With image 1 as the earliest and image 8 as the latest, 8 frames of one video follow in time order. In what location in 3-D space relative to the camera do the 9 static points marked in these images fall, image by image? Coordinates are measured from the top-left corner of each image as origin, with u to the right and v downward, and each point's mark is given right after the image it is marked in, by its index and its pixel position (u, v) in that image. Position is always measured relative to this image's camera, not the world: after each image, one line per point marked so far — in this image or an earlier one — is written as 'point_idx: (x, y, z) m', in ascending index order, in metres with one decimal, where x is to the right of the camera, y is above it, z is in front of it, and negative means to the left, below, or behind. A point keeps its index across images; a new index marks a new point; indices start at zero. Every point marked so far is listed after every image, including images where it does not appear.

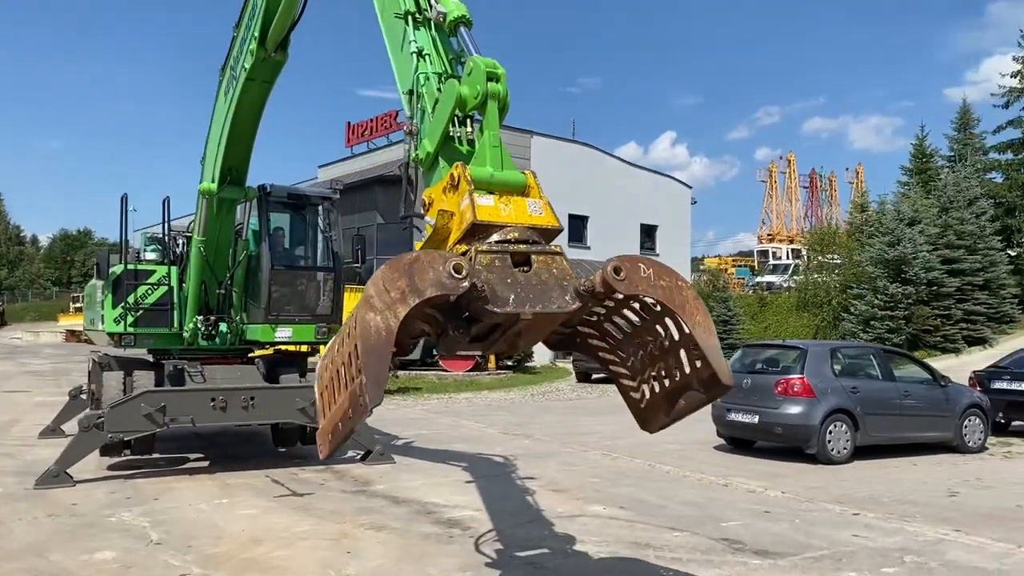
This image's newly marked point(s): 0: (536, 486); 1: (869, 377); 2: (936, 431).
0: (+0.3, -2.0, +9.3) m
1: (+4.4, -1.1, +11.1) m
2: (+5.3, -1.8, +11.4) m
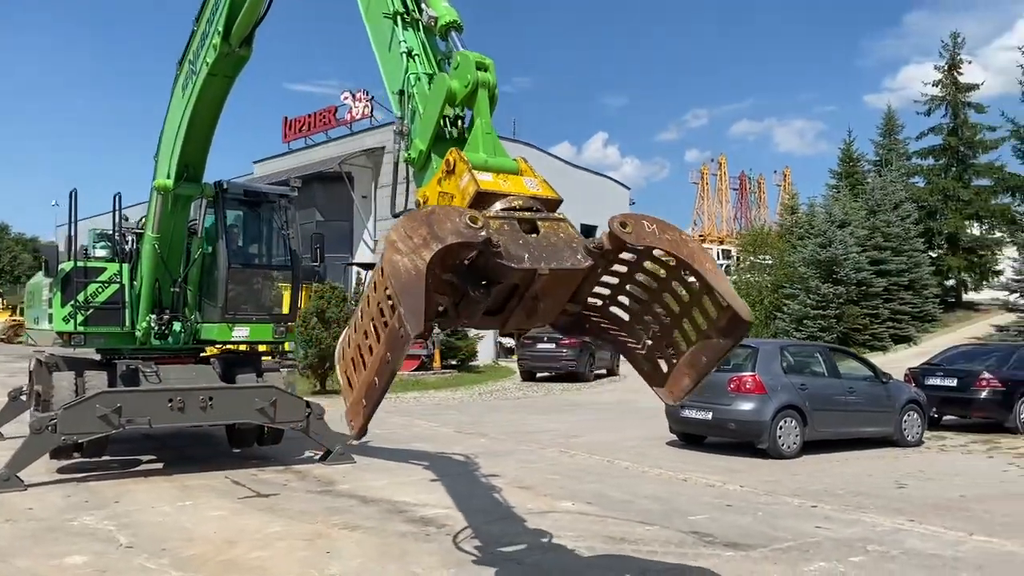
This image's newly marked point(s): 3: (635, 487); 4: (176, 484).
0: (-0.1, -2.0, +9.4) m
1: (+3.9, -1.1, +11.5) m
2: (+4.8, -1.8, +11.9) m
3: (+1.3, -2.0, +9.3) m
4: (-3.5, -2.0, +9.3) m
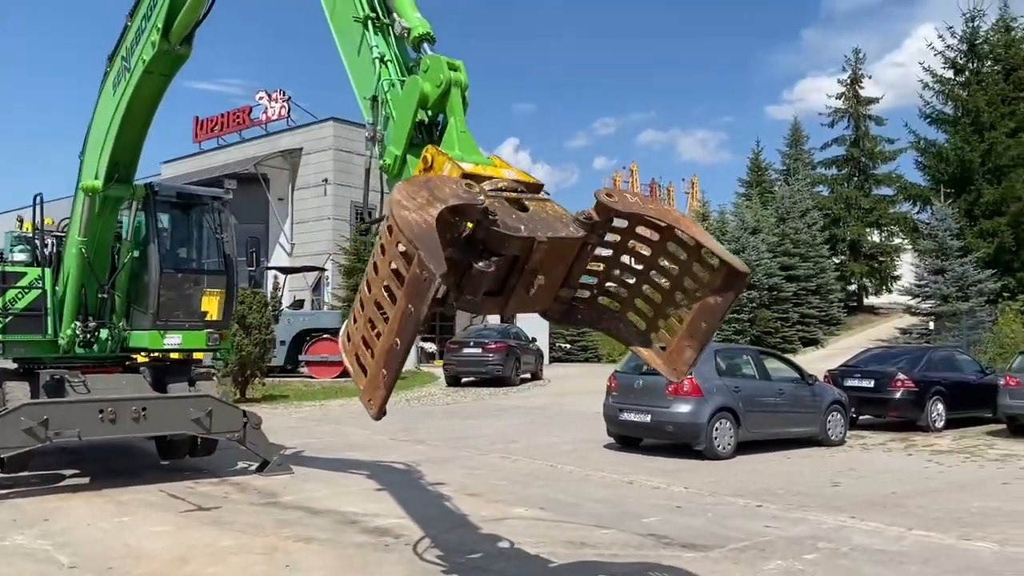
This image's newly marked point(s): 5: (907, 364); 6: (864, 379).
0: (-0.6, -2.1, +9.4) m
1: (+3.1, -1.2, +11.9) m
2: (+4.0, -1.9, +12.3) m
3: (+0.7, -2.1, +9.4) m
4: (-4.0, -2.1, +8.9) m
5: (+6.2, -1.2, +14.4) m
6: (+5.5, -1.4, +14.3) m
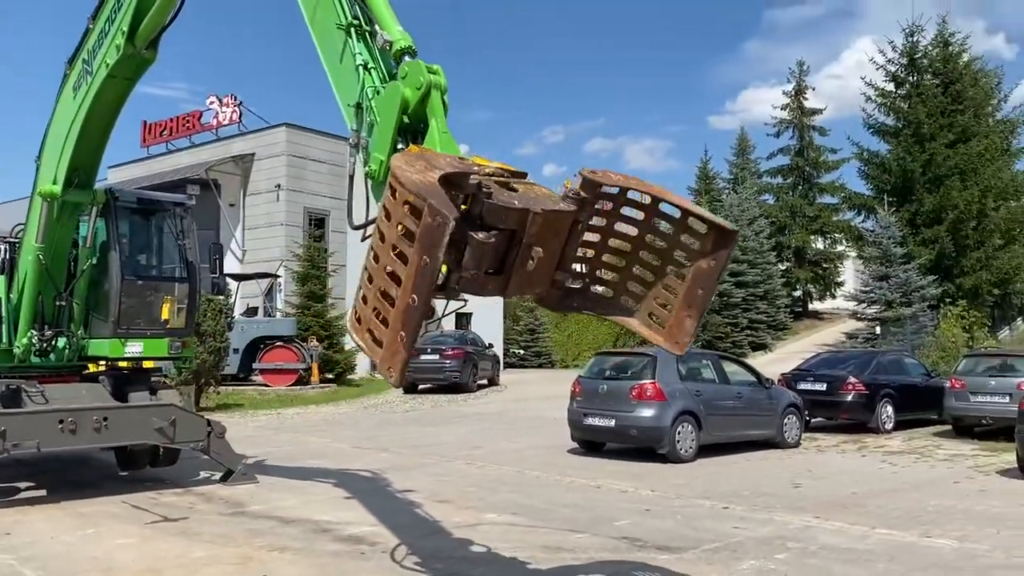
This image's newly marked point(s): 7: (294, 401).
0: (-1.0, -2.2, +9.4) m
1: (+2.6, -1.2, +12.1) m
2: (+3.5, -1.9, +12.6) m
3: (+0.4, -2.2, +9.4) m
4: (-4.2, -2.1, +8.7) m
5: (+5.6, -1.3, +14.8) m
6: (+4.9, -1.5, +14.6) m
7: (-4.6, -2.4, +19.0) m
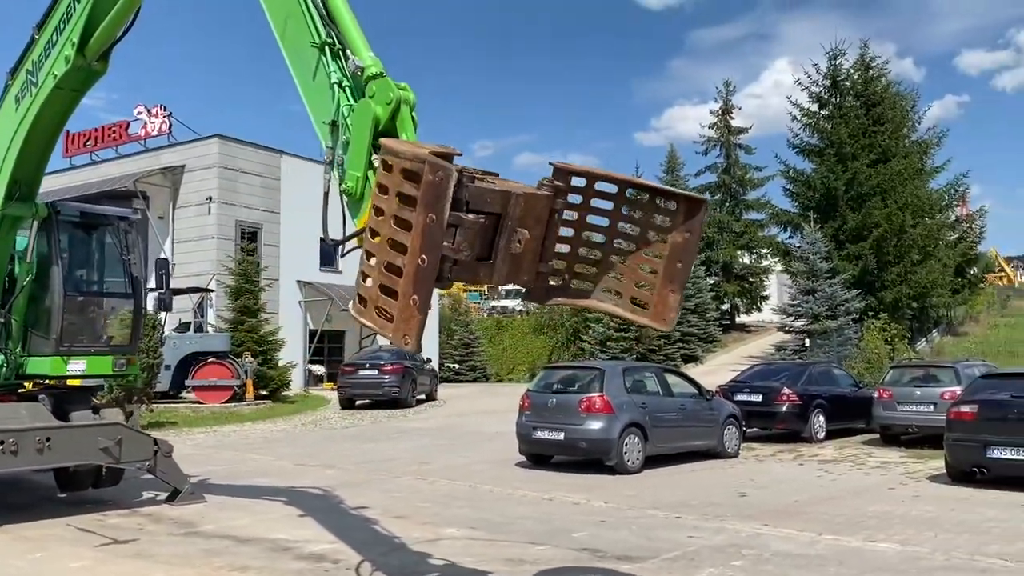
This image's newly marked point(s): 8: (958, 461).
0: (-1.4, -2.3, +9.3) m
1: (+1.9, -1.4, +12.4) m
2: (+2.7, -2.2, +12.9) m
3: (-0.1, -2.3, +9.5) m
4: (-4.6, -2.3, +8.4) m
5: (+4.7, -1.5, +15.3) m
6: (+4.0, -1.8, +15.1) m
7: (-5.8, -2.7, +18.7) m
8: (+5.3, -2.0, +10.7) m
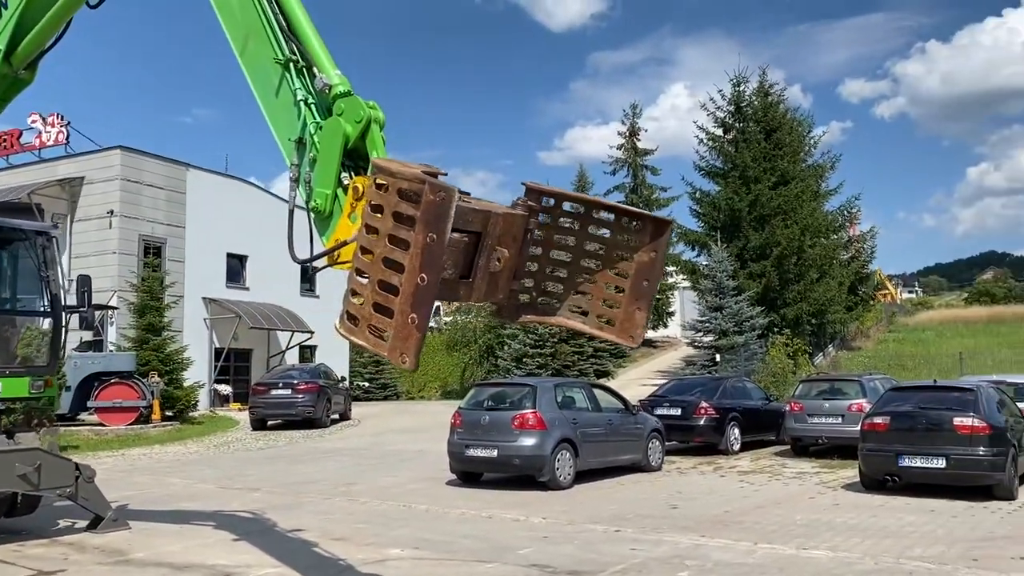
0: (-2.0, -2.5, +9.2) m
1: (+1.0, -1.7, +12.6) m
2: (+1.7, -2.4, +13.2) m
3: (-0.7, -2.5, +9.5) m
4: (-5.1, -2.5, +7.9) m
5: (+3.4, -1.8, +15.8) m
6: (+2.7, -2.1, +15.5) m
7: (-7.4, -3.0, +17.9) m
8: (+4.5, -2.3, +11.3) m
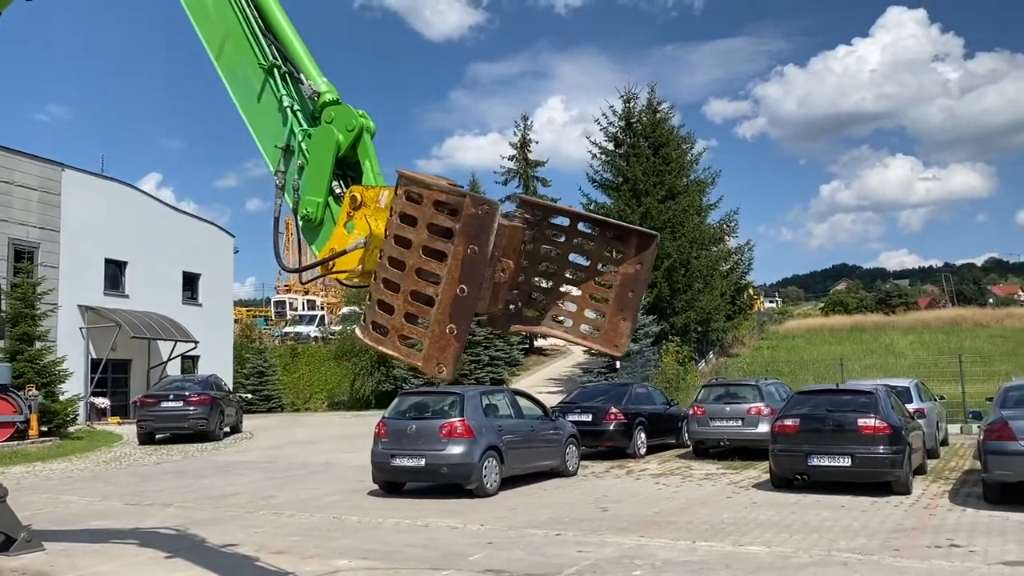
0: (-2.6, -2.6, +8.9) m
1: (-0.1, -1.8, +12.7) m
2: (+0.5, -2.5, +13.4) m
3: (-1.3, -2.6, +9.4) m
4: (-5.4, -2.5, +7.2) m
5: (+1.8, -2.0, +16.2) m
6: (+1.2, -2.2, +15.8) m
7: (-9.2, -3.1, +16.8) m
8: (+3.6, -2.4, +11.9) m
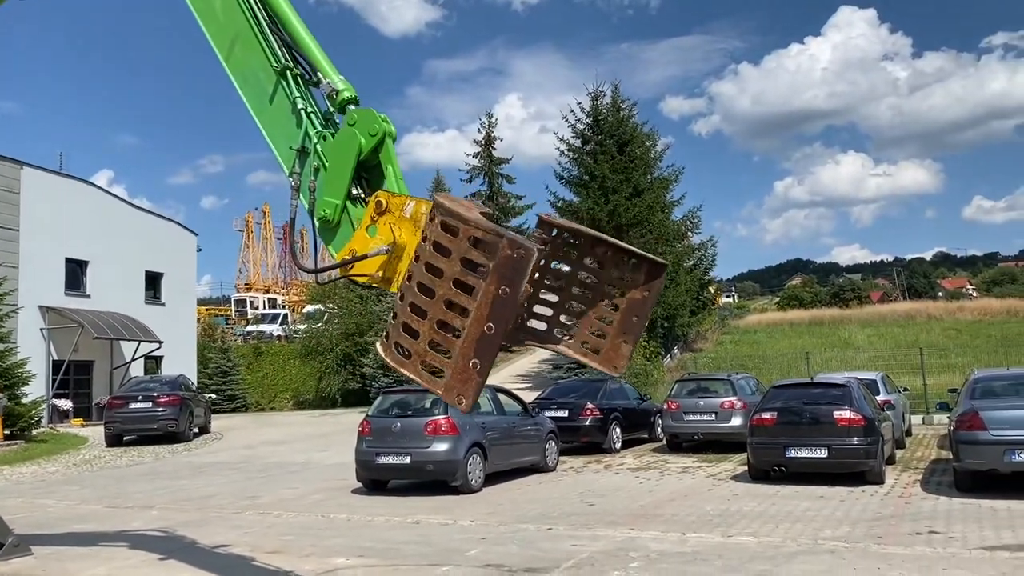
0: (-2.6, -2.6, +8.9) m
1: (-0.4, -1.8, +12.8) m
2: (+0.3, -2.5, +13.6) m
3: (-1.4, -2.6, +9.5) m
4: (-5.4, -2.5, +7.0) m
5: (+1.4, -2.0, +16.4) m
6: (+0.8, -2.2, +16.0) m
7: (-9.6, -3.2, +16.4) m
8: (+3.3, -2.3, +12.2) m
